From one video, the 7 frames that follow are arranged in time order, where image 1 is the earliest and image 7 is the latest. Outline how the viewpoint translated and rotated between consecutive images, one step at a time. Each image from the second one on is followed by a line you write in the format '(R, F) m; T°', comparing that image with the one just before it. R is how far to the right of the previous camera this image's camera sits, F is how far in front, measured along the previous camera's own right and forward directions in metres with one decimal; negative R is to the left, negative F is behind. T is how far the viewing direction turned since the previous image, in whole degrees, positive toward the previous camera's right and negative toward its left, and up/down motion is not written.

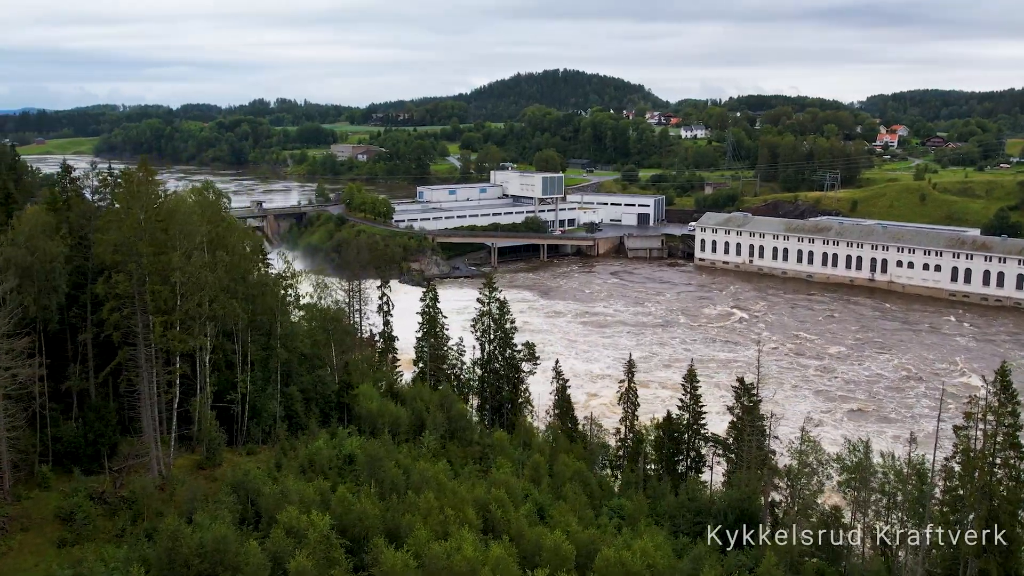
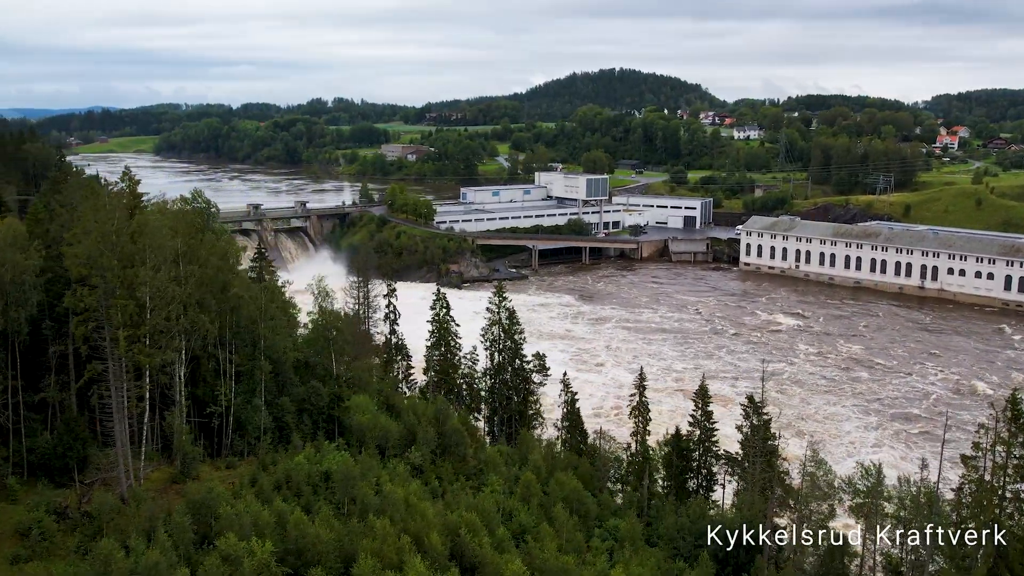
(+1.0, +0.4) m; -3°
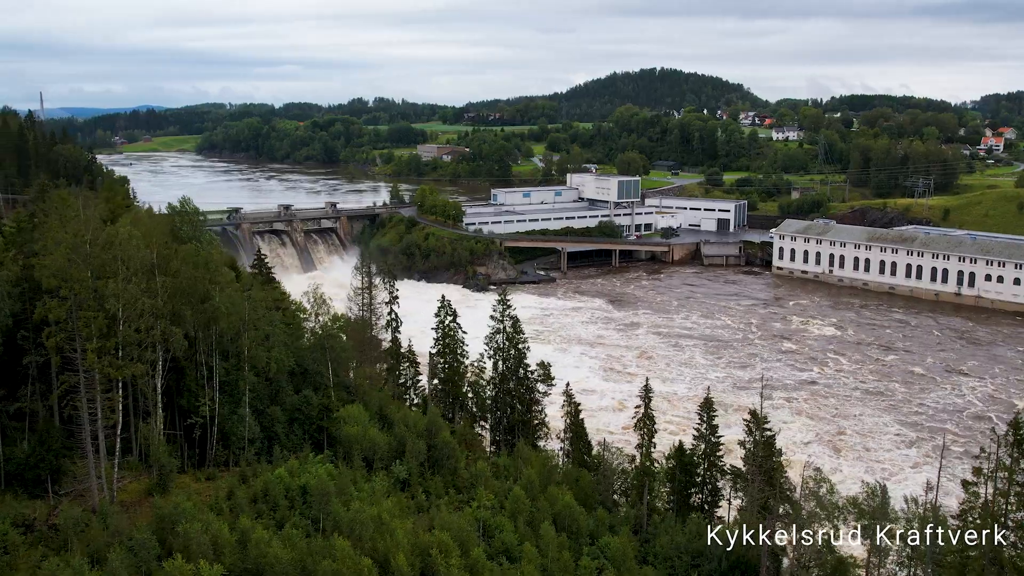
(+0.8, +0.3) m; -2°
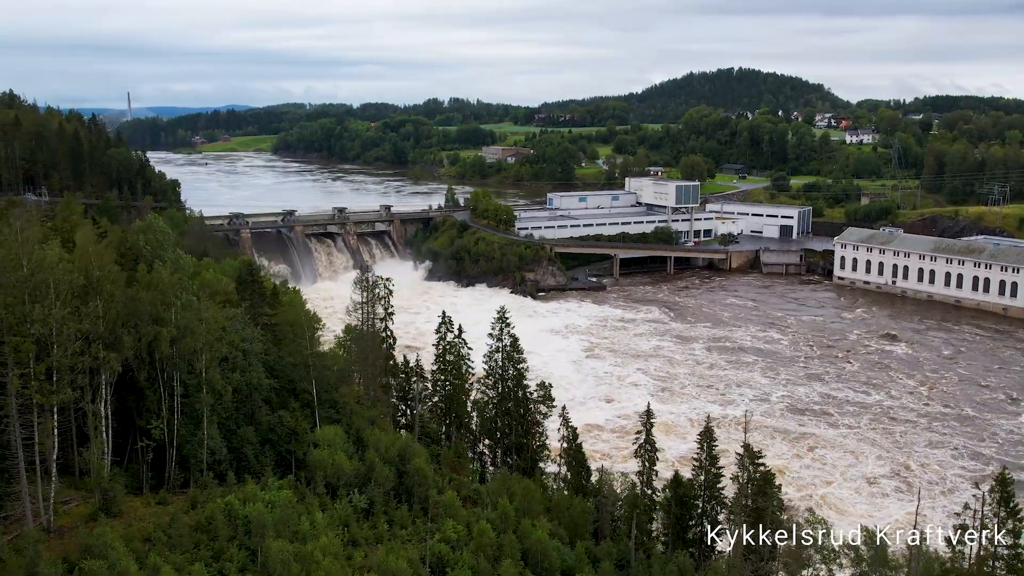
(+1.6, +0.7) m; -5°
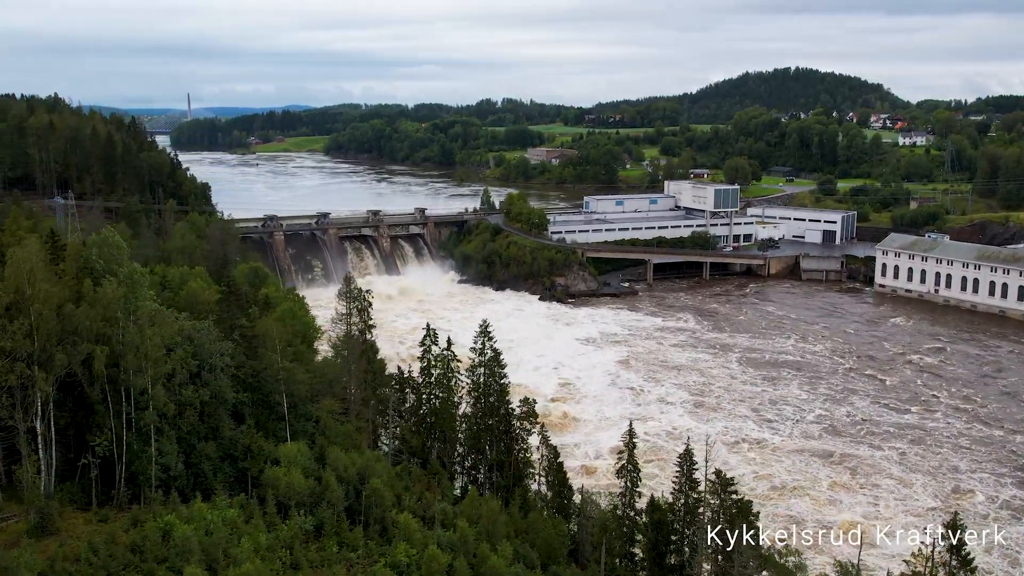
(+1.4, +0.5) m; -3°
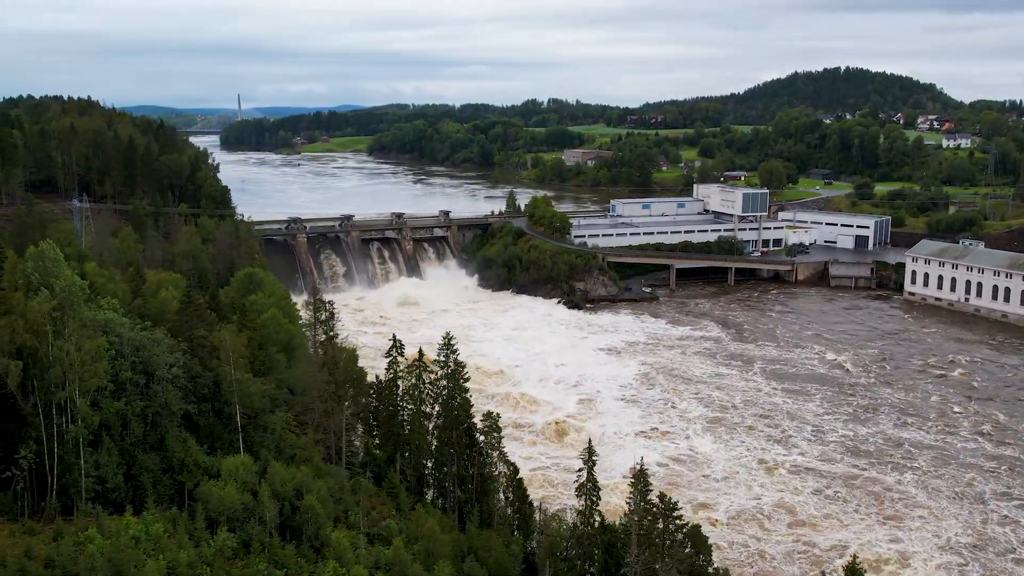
(+1.7, +0.3) m; -3°
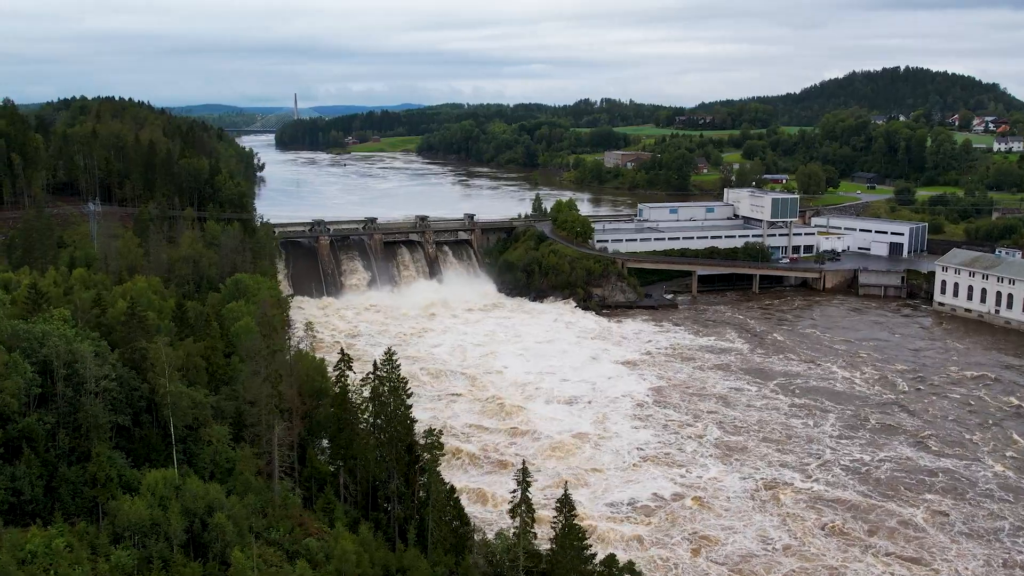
(+2.2, +0.3) m; -4°
